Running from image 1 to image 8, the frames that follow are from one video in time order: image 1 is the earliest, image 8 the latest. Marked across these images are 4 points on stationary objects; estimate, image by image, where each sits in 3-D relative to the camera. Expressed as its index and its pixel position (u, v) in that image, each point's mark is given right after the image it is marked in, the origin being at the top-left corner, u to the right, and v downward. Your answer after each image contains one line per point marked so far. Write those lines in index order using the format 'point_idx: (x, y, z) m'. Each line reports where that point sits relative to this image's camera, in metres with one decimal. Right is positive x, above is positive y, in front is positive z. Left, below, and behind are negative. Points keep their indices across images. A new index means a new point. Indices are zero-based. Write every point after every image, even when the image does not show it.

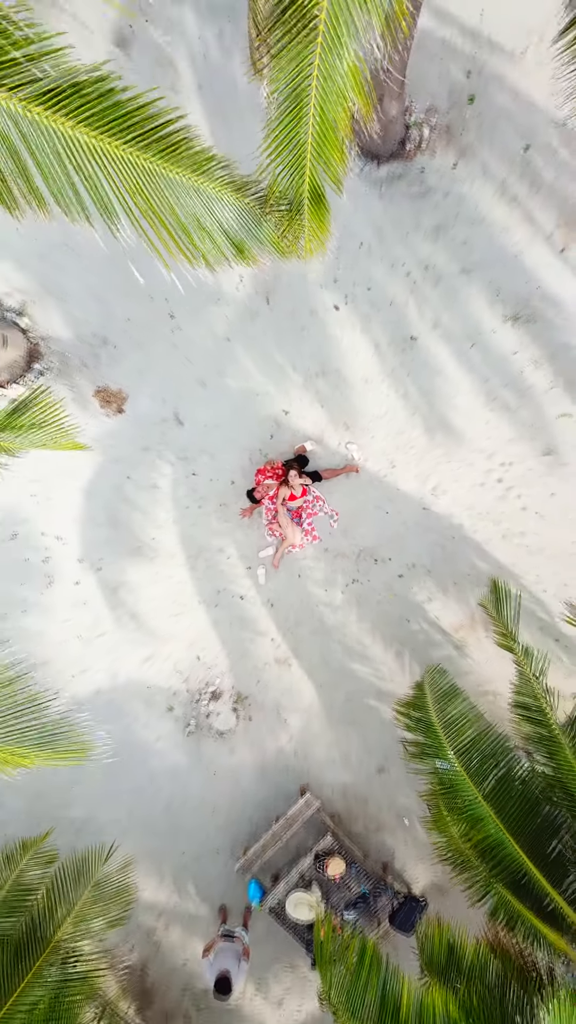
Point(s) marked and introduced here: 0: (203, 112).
0: (-0.4, +2.0, +3.6) m
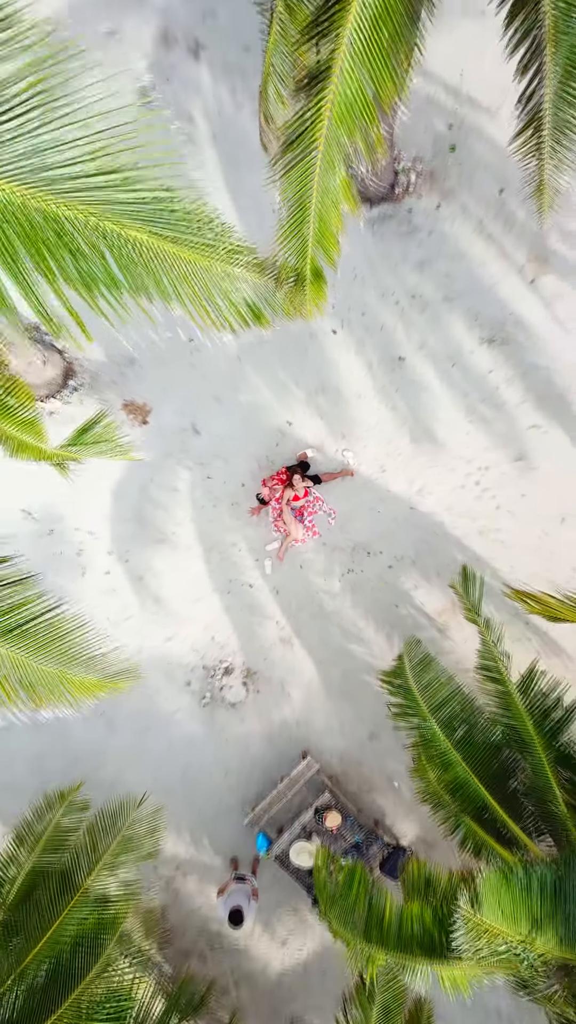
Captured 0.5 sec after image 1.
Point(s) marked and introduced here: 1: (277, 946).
0: (-0.4, +2.0, +4.1) m
1: (-0.1, -2.6, +4.4) m
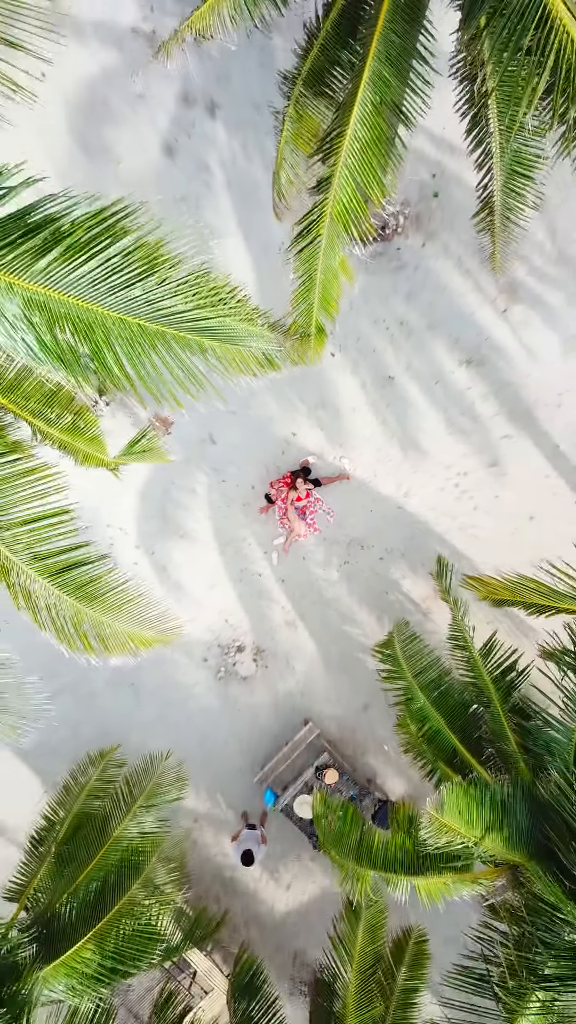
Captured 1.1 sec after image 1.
0: (-0.4, +2.0, +4.8) m
1: (0.0, -2.6, +5.1) m
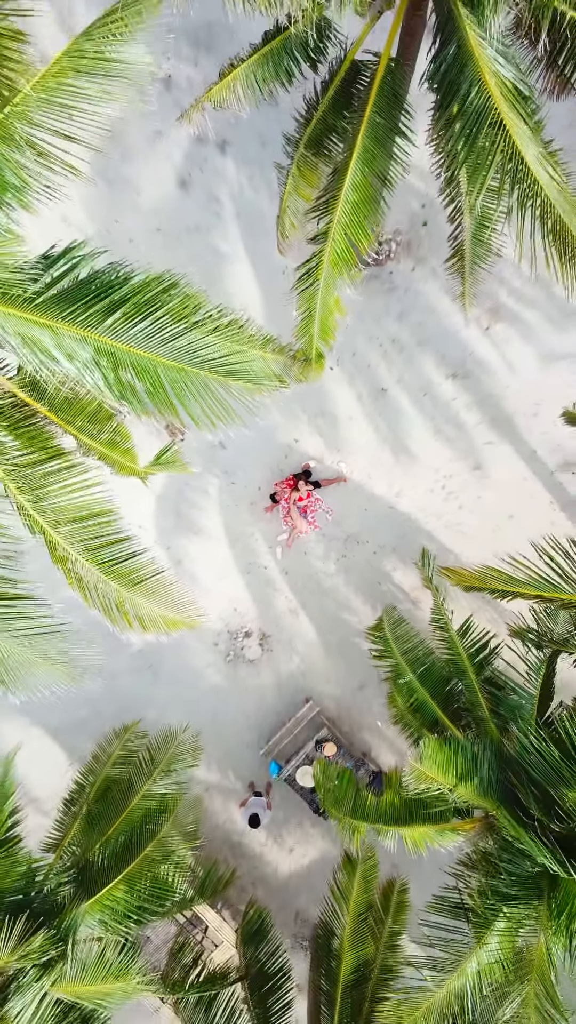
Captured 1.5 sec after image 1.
0: (-0.4, +2.0, +5.3) m
1: (0.0, -2.6, +5.6) m
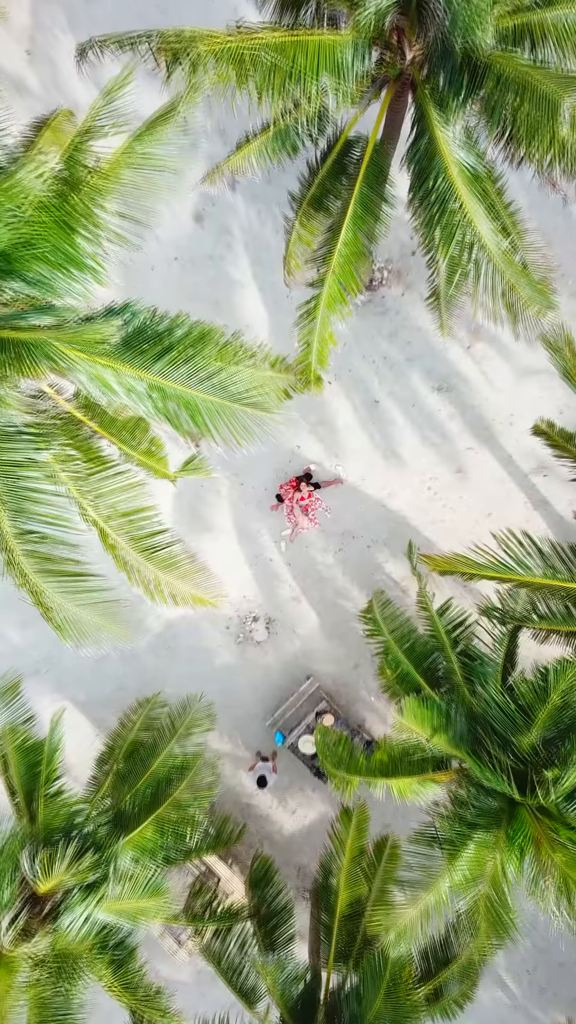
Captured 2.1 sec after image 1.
0: (-0.3, +2.1, +6.0) m
1: (0.0, -2.6, +6.3) m
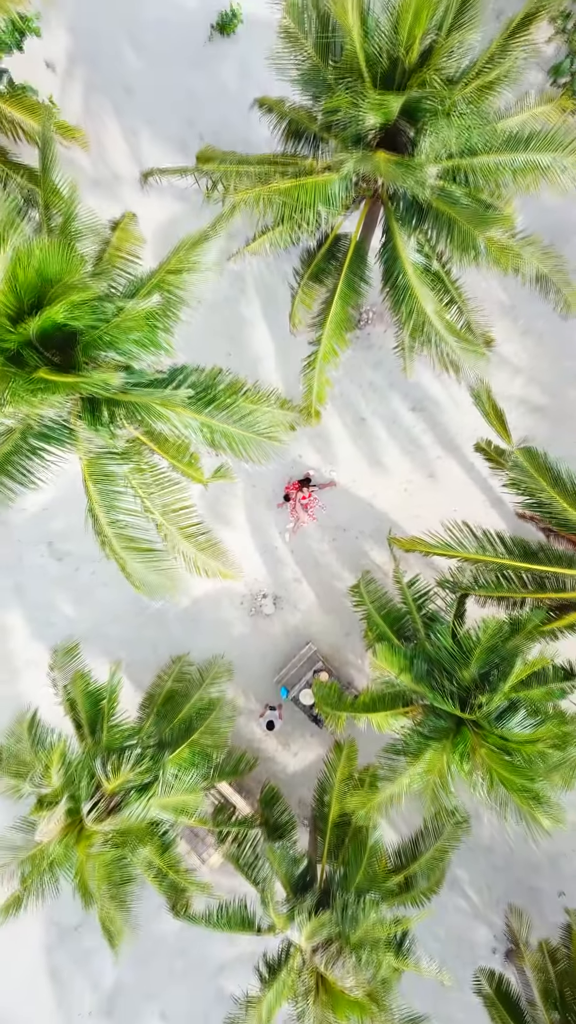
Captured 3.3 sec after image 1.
0: (-0.3, +2.1, +7.4) m
1: (0.0, -2.6, +7.7) m
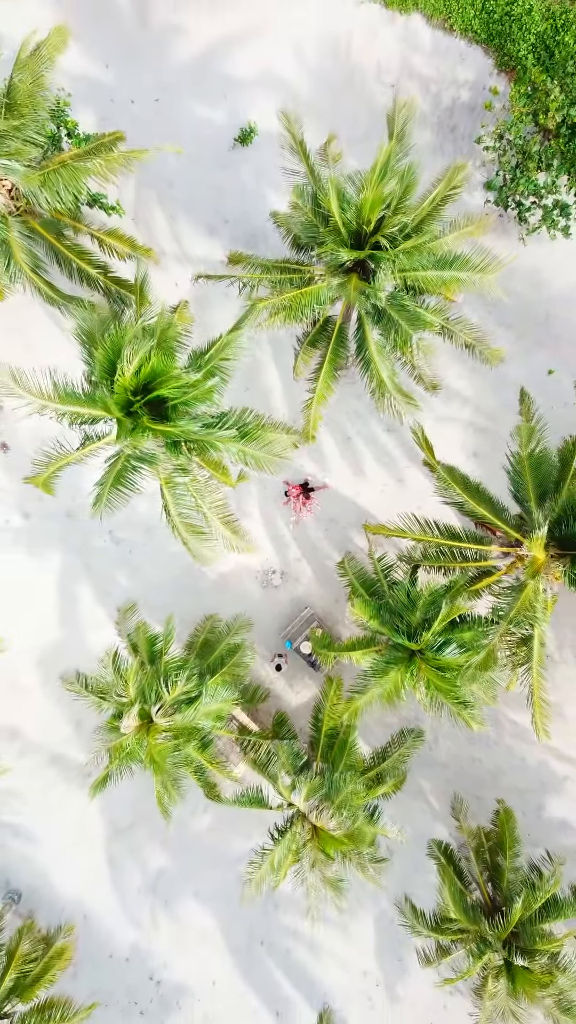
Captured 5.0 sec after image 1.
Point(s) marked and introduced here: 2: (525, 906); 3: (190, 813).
0: (-0.2, +2.1, +9.8) m
1: (+0.1, -2.5, +10.1) m
2: (+2.6, -4.3, +7.9) m
3: (-1.4, -4.3, +10.4) m
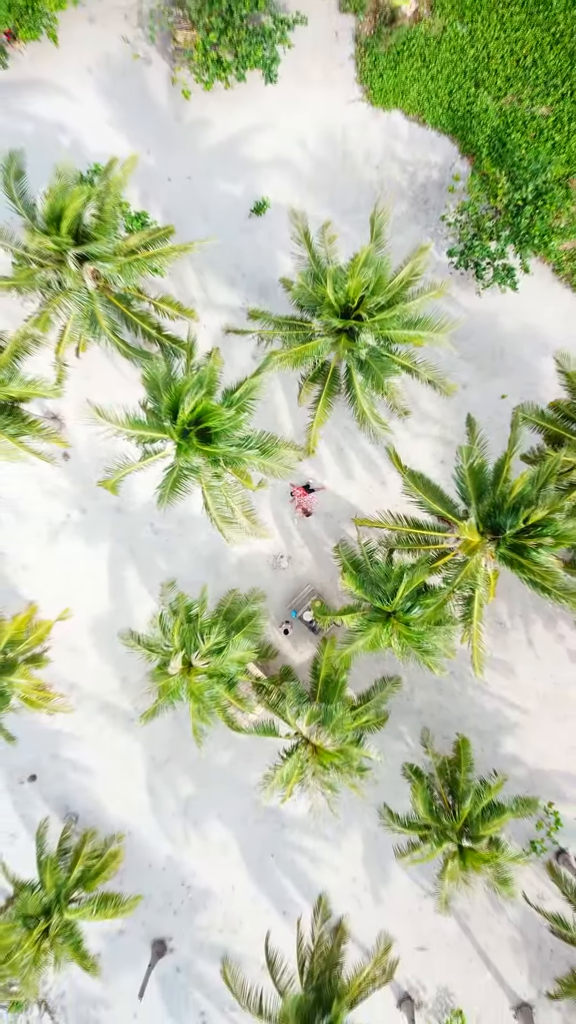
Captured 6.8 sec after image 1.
0: (-0.1, +2.2, +12.4) m
1: (+0.2, -2.4, +12.7) m
2: (+2.7, -4.2, +10.5) m
3: (-1.3, -4.2, +13.0) m
